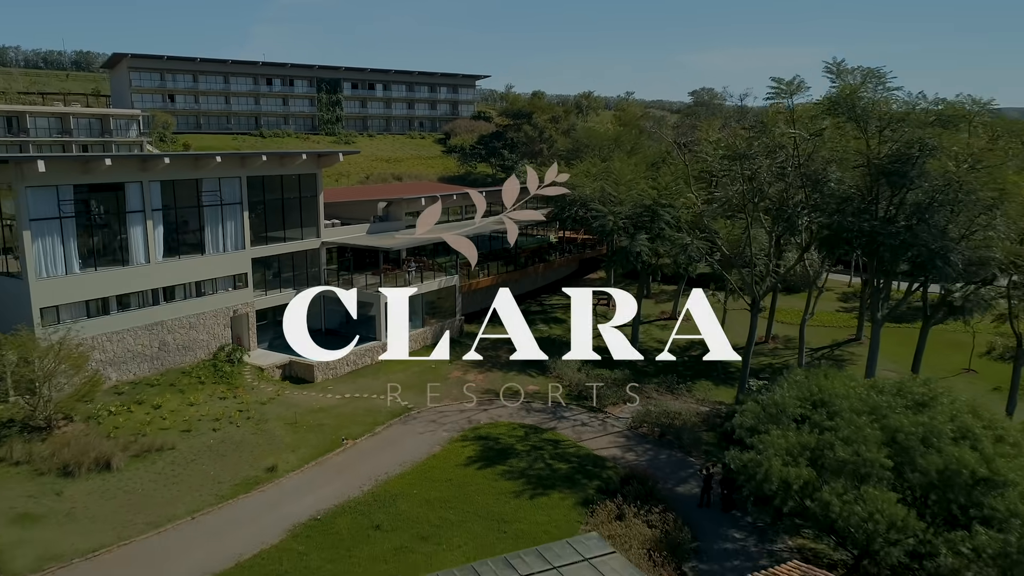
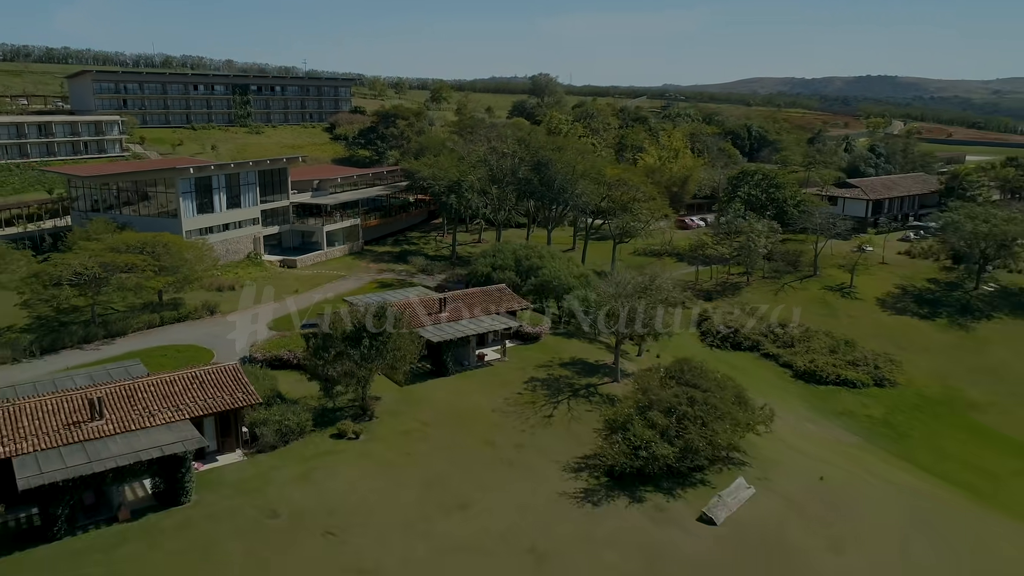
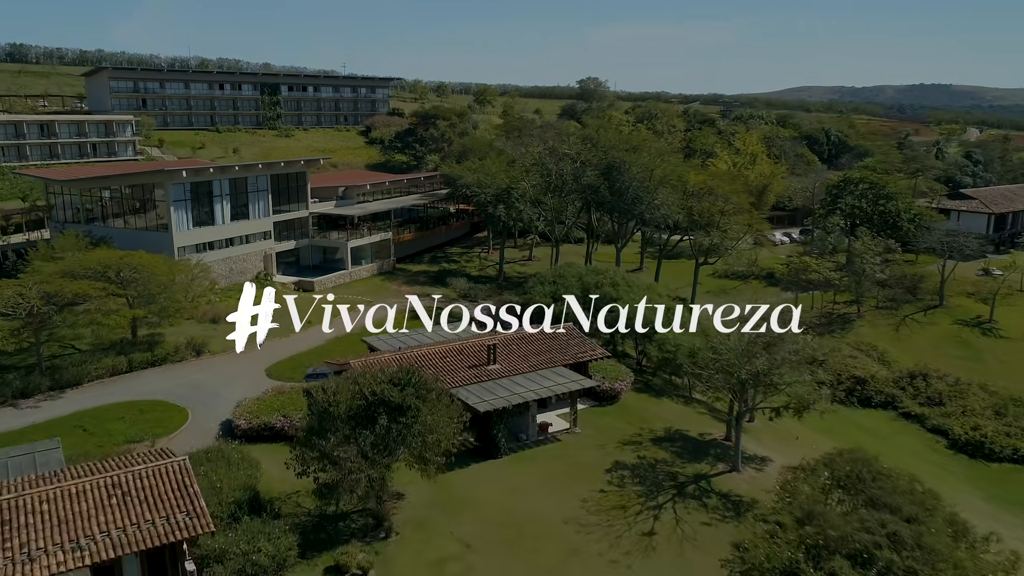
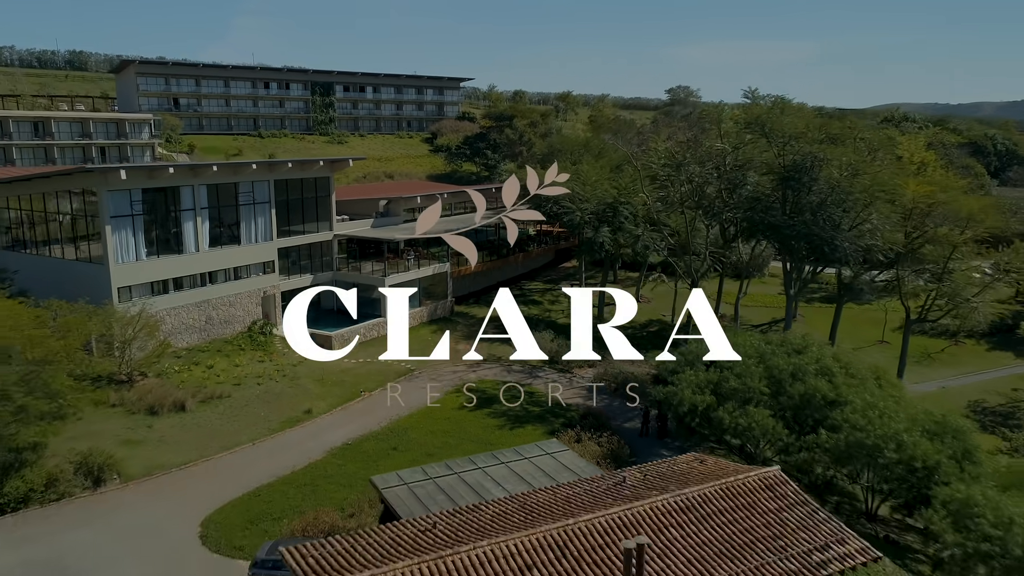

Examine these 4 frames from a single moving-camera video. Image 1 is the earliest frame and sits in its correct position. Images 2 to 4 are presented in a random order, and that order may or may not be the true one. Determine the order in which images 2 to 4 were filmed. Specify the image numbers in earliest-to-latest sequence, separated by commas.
4, 3, 2
